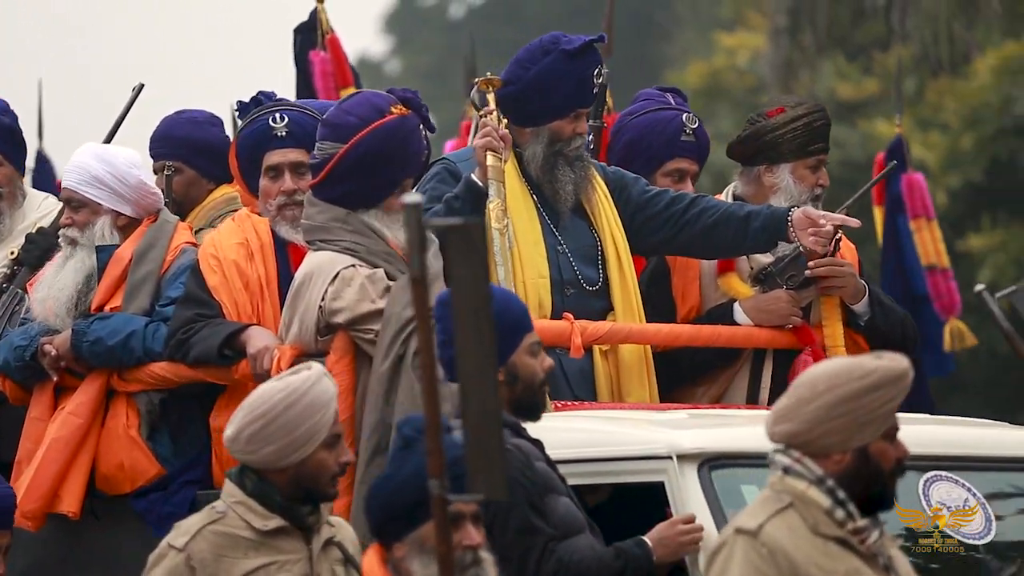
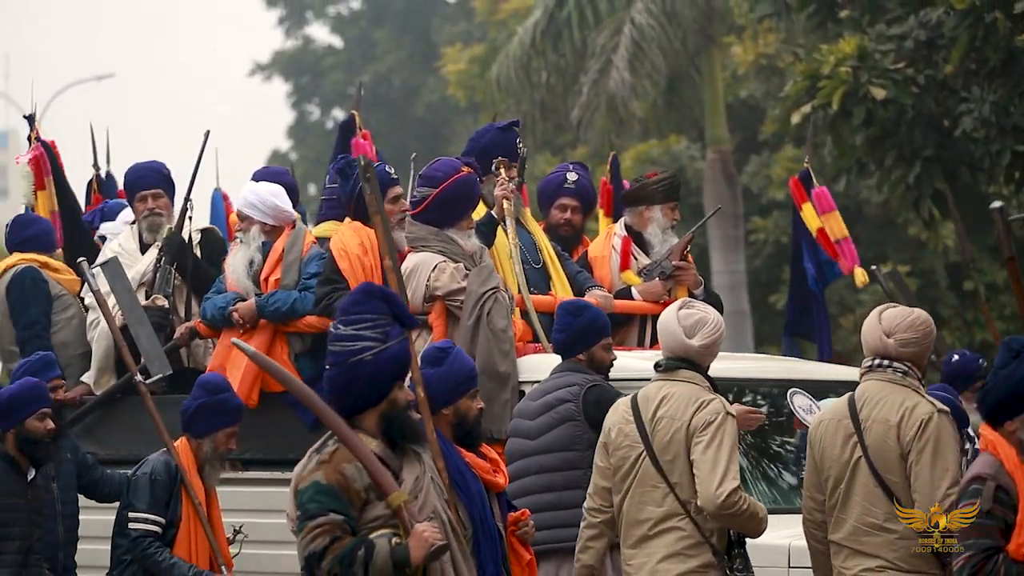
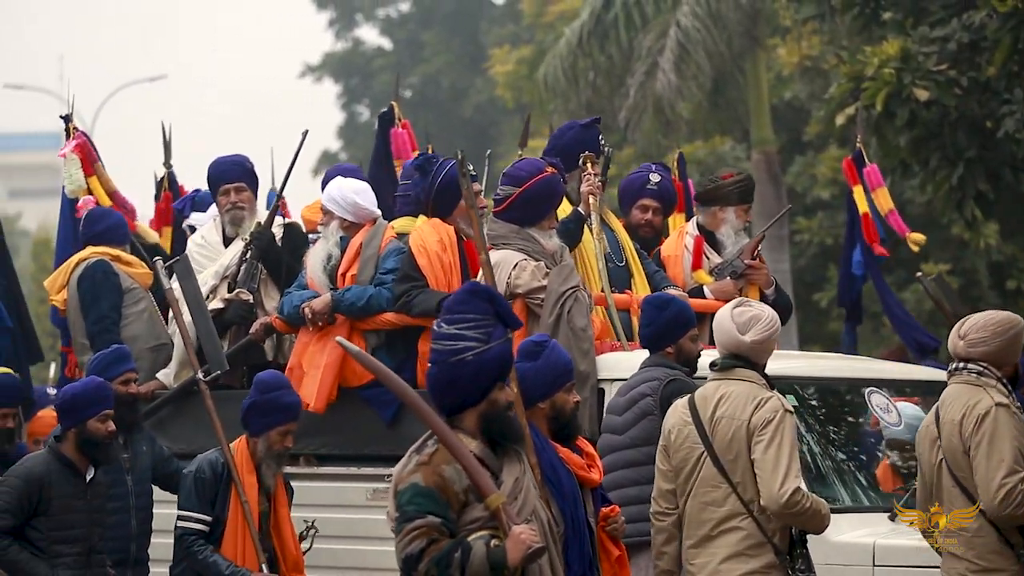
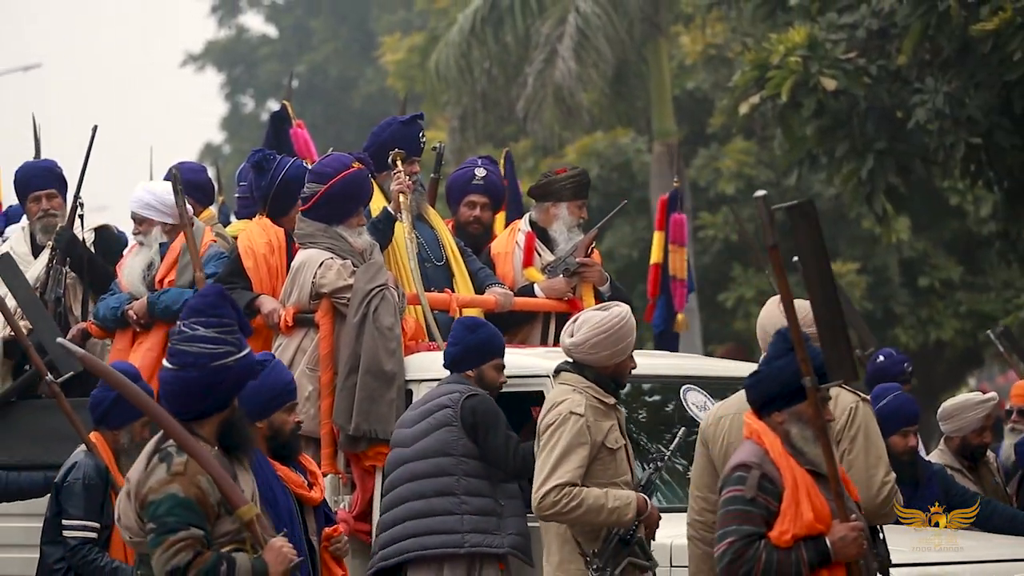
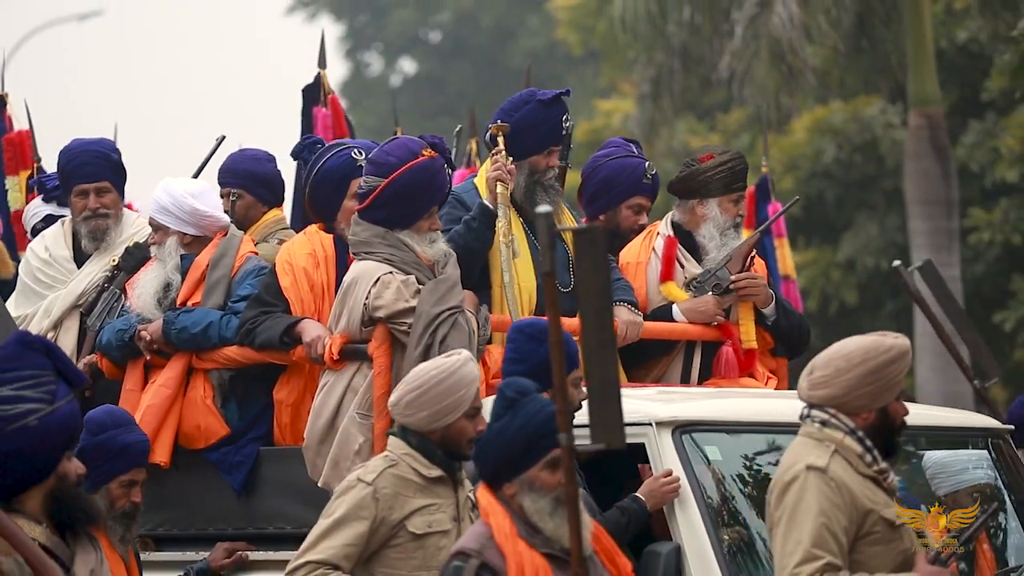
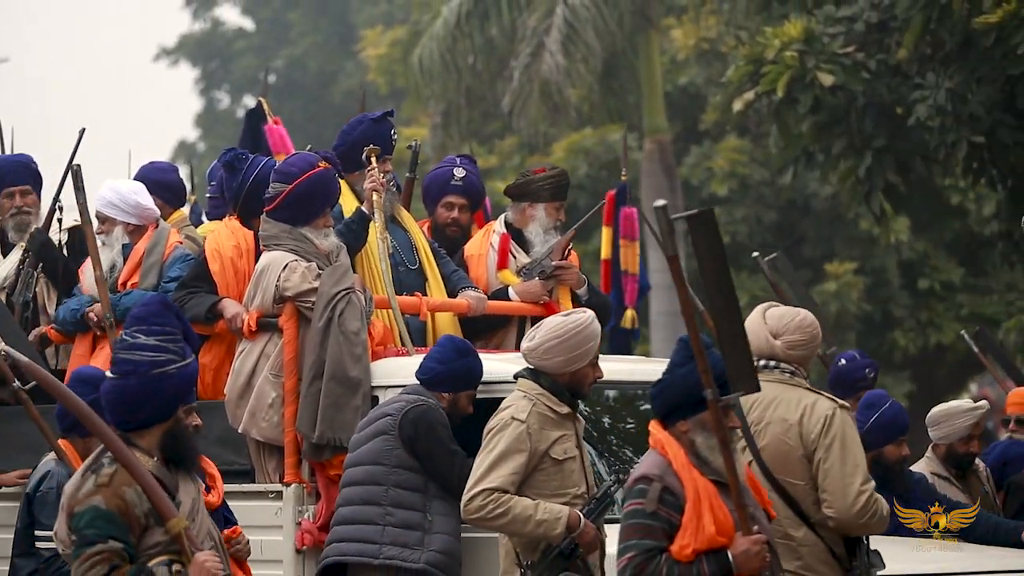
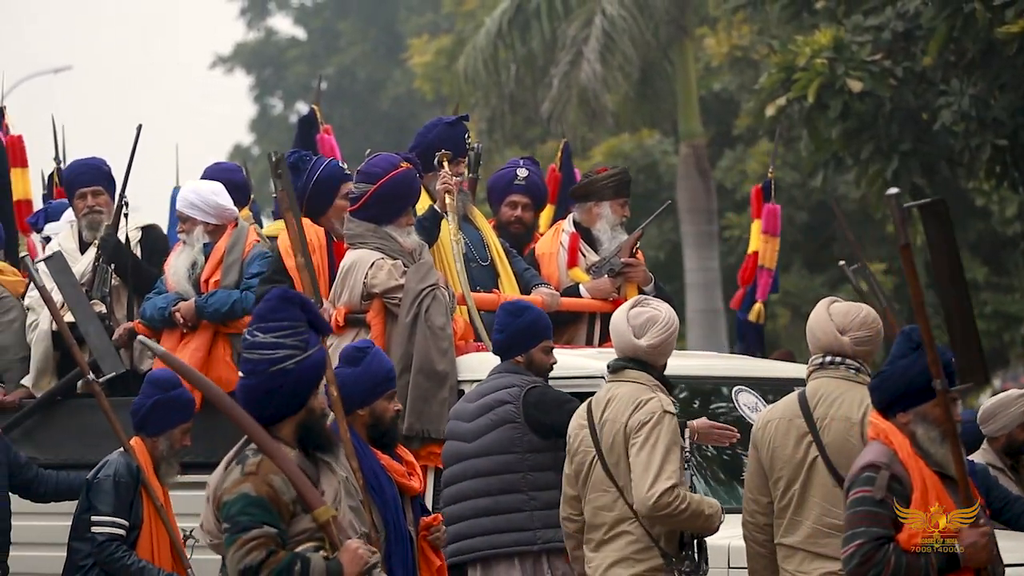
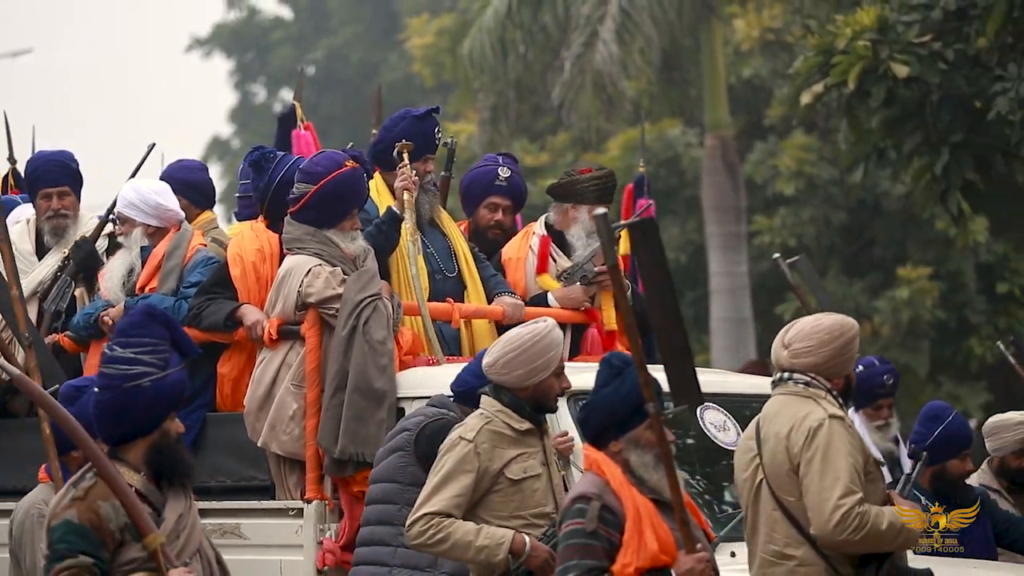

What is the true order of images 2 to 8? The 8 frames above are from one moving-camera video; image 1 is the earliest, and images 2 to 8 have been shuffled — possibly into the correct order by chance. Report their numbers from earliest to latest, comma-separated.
5, 8, 6, 4, 7, 2, 3
